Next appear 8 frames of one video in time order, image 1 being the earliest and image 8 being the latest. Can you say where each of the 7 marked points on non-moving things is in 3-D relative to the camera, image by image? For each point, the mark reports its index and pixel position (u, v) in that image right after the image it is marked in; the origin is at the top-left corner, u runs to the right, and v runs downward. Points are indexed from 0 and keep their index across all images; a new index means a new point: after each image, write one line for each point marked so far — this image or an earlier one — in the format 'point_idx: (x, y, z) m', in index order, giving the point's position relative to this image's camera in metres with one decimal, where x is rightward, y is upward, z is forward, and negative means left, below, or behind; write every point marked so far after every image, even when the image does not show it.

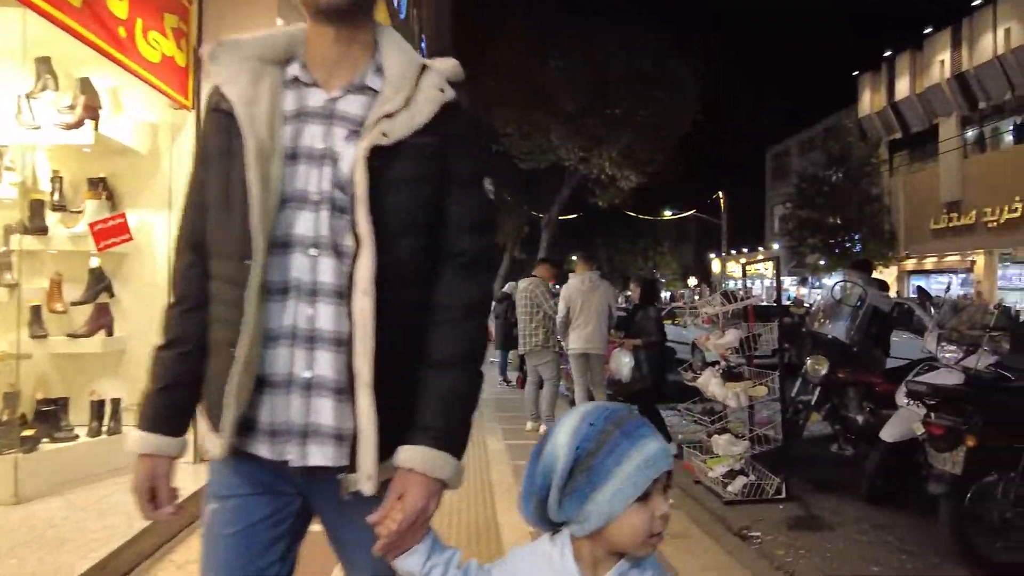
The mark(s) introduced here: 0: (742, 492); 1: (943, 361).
0: (+2.0, -1.8, +5.7) m
1: (+3.5, -0.6, +5.2) m
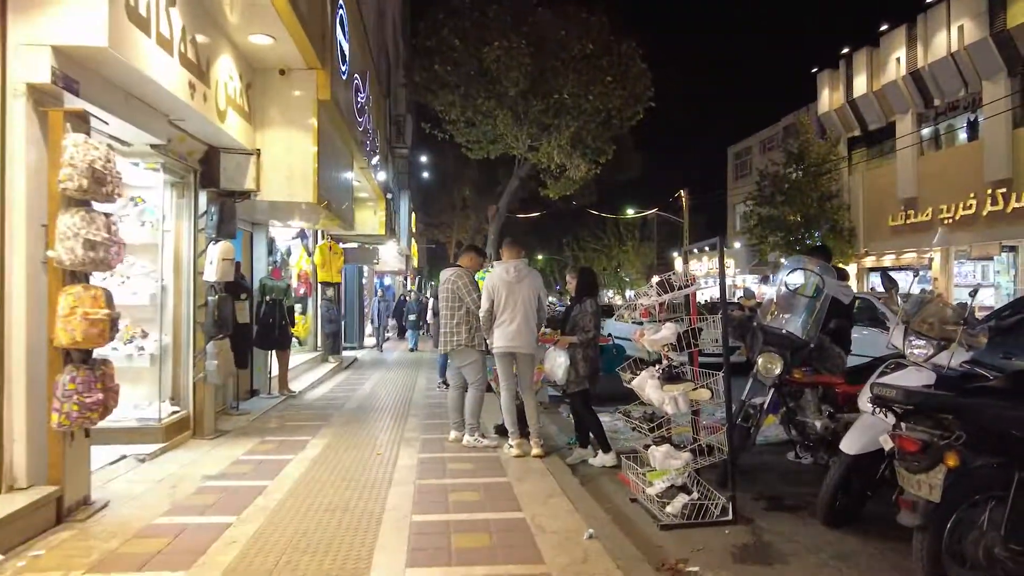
0: (+1.3, -1.7, +4.9) m
1: (+2.8, -0.5, +4.5) m
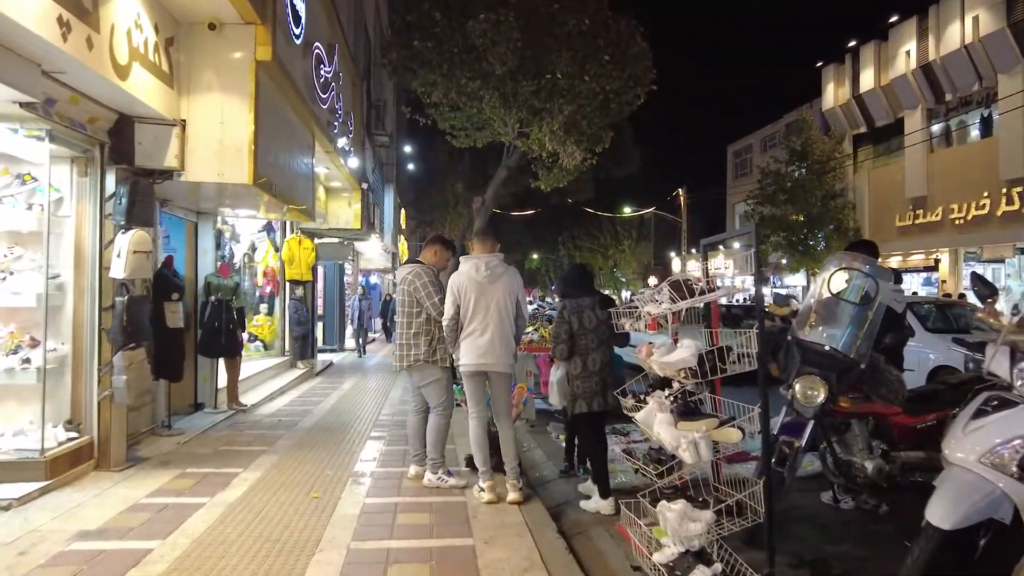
0: (+1.1, -1.7, +3.6) m
1: (+2.6, -0.5, +3.2) m
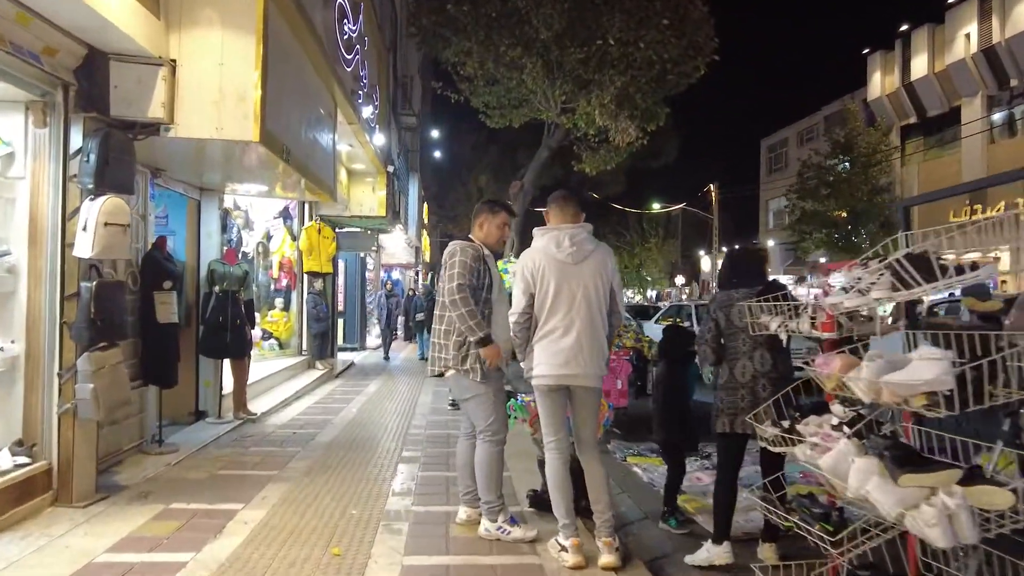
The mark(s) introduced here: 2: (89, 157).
0: (+1.5, -1.6, +2.2) m
1: (+3.0, -0.4, +1.8) m
2: (-2.9, +0.9, +4.5) m
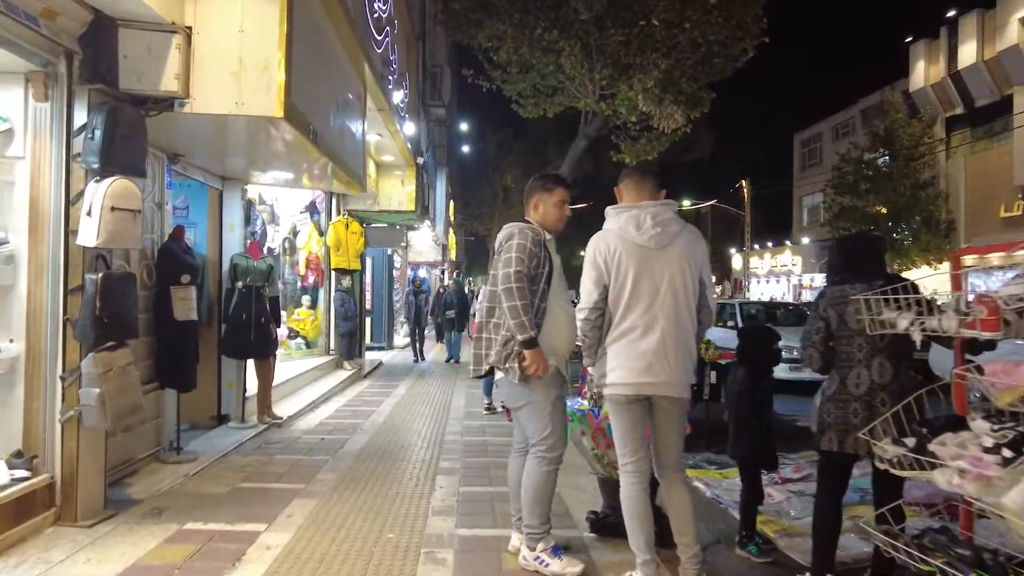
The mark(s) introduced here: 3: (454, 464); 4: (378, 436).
0: (+1.8, -1.6, +1.6) m
1: (+3.3, -0.4, +1.1) m
2: (-2.6, +0.9, +4.0) m
3: (-0.5, -1.6, +5.8) m
4: (-1.4, -1.6, +6.9) m
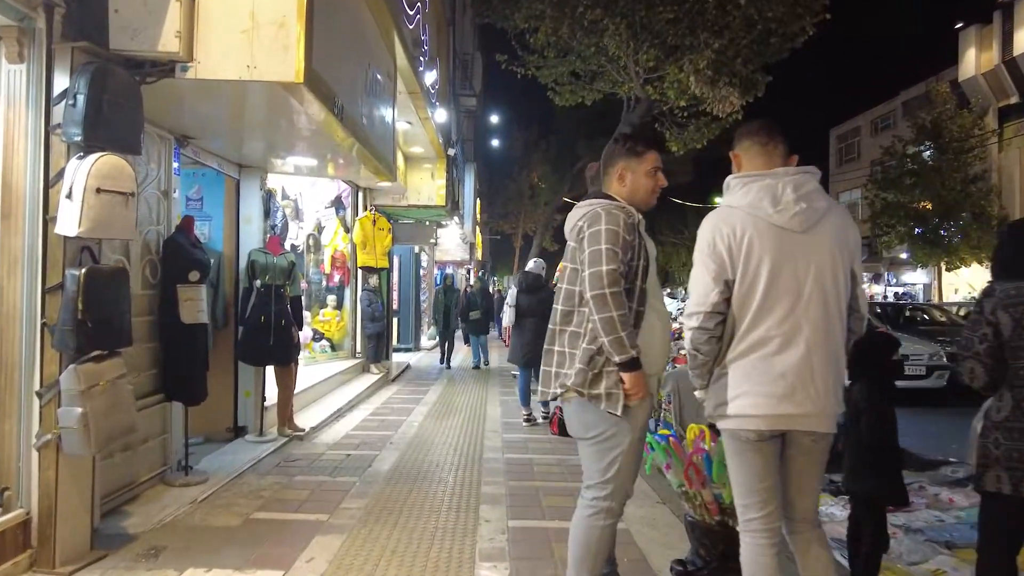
0: (+2.1, -1.6, +0.7) m
1: (+3.5, -0.4, +0.2) m
2: (-2.2, +0.9, +3.3) m
3: (-0.1, -1.6, +5.1) m
4: (-1.0, -1.6, +6.2) m
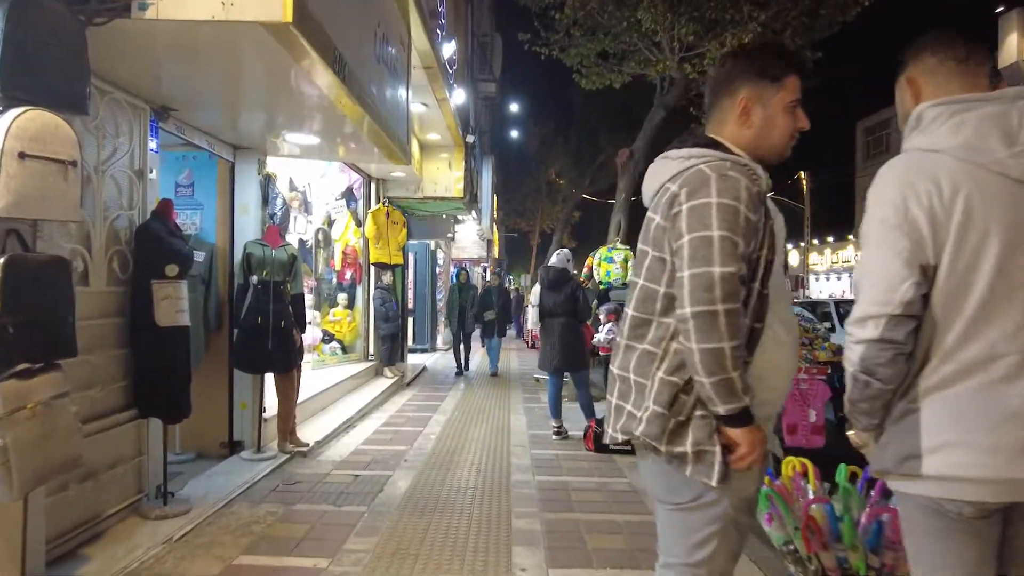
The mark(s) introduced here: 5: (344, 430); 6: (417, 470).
0: (+2.2, -1.5, -0.1) m
1: (+3.6, -0.4, -0.7) m
2: (-2.0, +1.0, +2.6) m
3: (+0.1, -1.5, +4.3) m
4: (-0.7, -1.5, +5.4) m
5: (-1.8, -1.5, +7.1) m
6: (-0.8, -1.5, +5.5) m
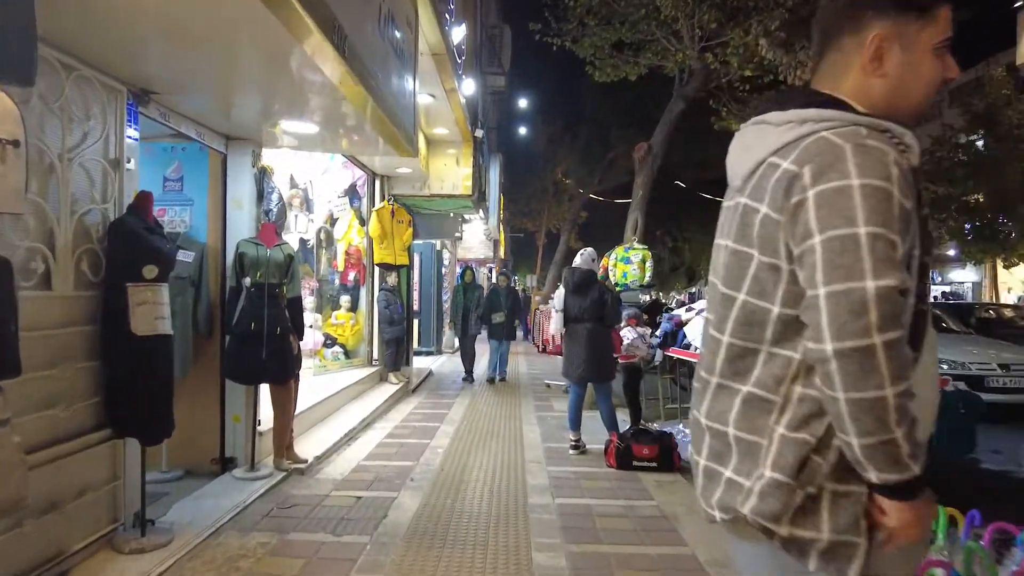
0: (+2.3, -1.6, -0.6) m
1: (+3.7, -0.4, -1.2) m
2: (-1.9, +0.9, +2.1) m
3: (+0.2, -1.6, +3.8) m
4: (-0.6, -1.6, +5.0) m
5: (-1.7, -1.6, +6.6) m
6: (-0.7, -1.6, +5.1) m
